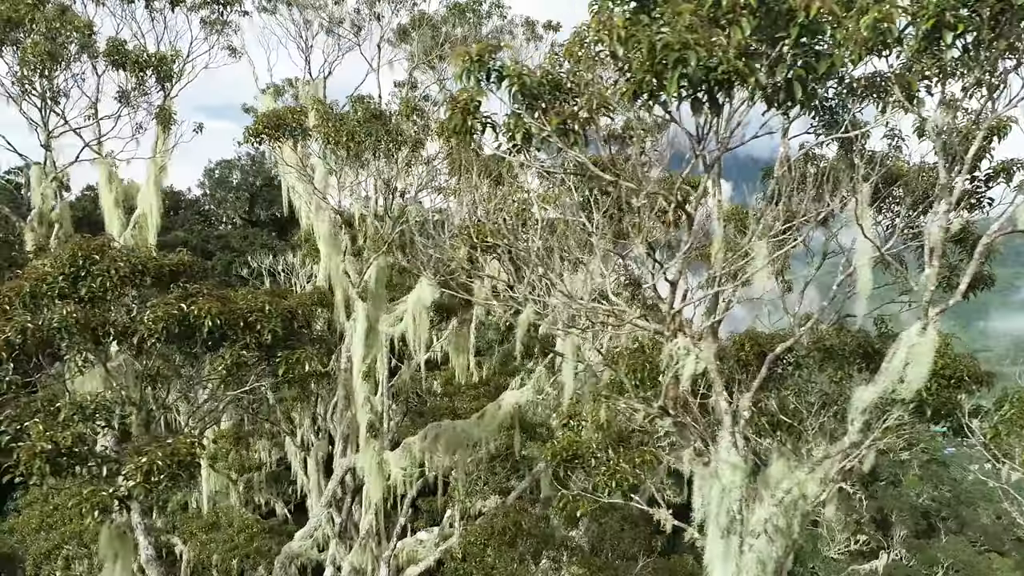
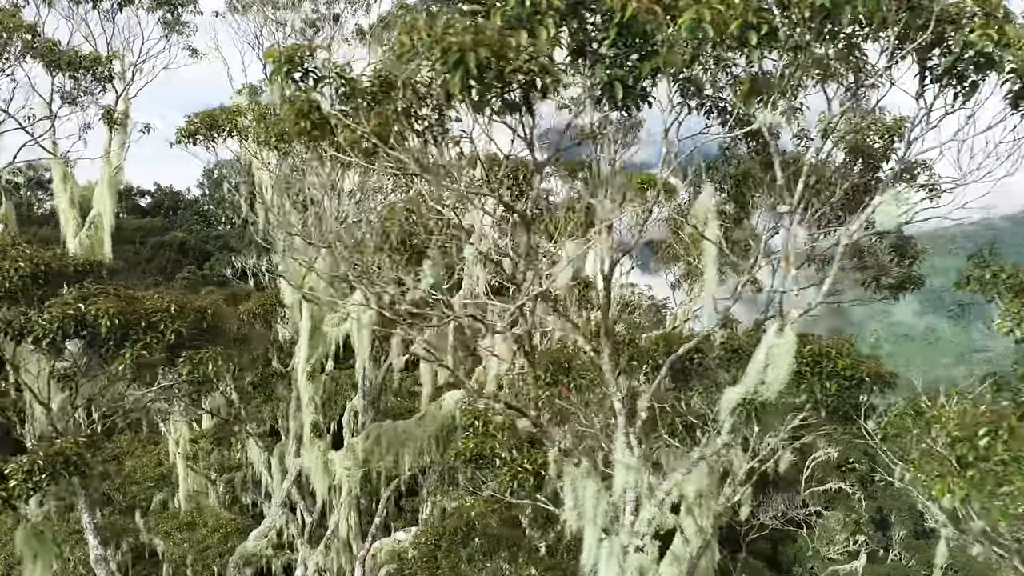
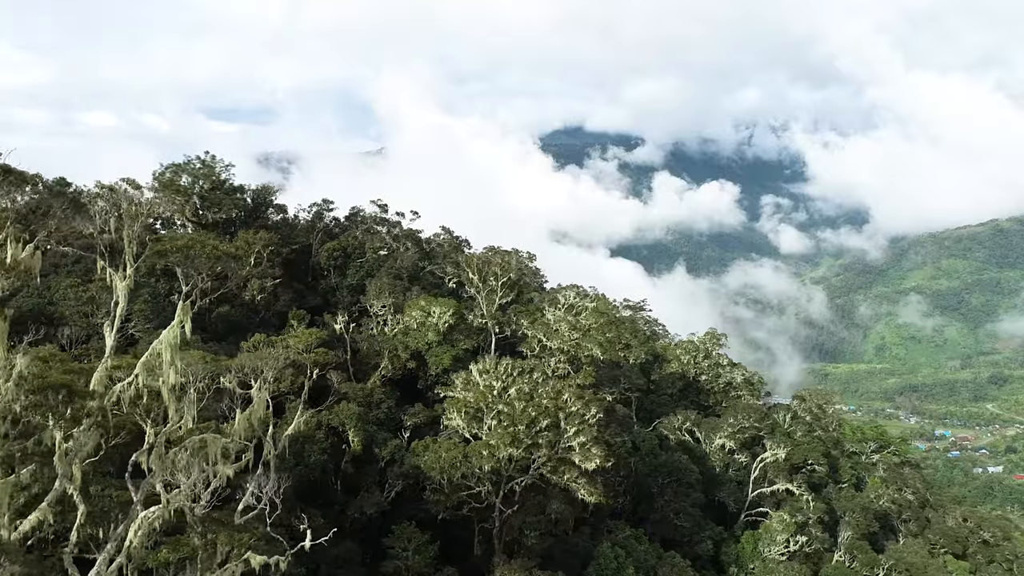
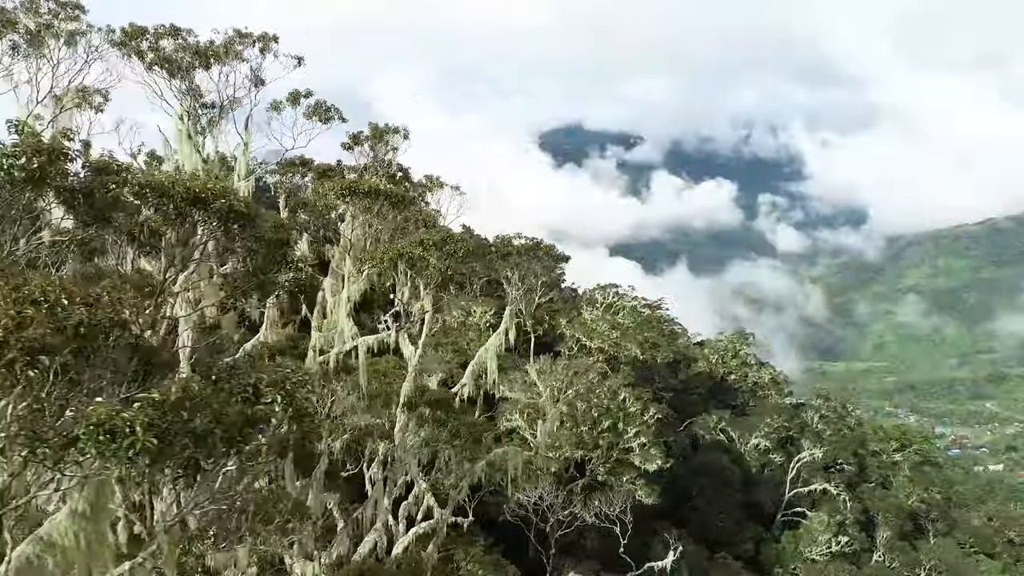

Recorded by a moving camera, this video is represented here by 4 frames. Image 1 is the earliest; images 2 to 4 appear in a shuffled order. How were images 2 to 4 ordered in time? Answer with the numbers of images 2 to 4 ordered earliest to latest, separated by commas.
2, 4, 3
